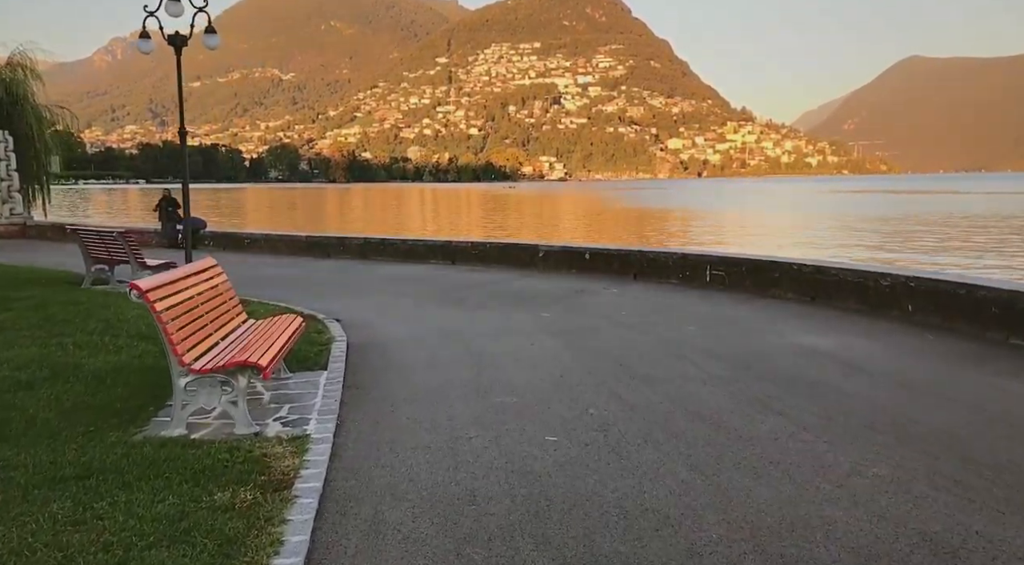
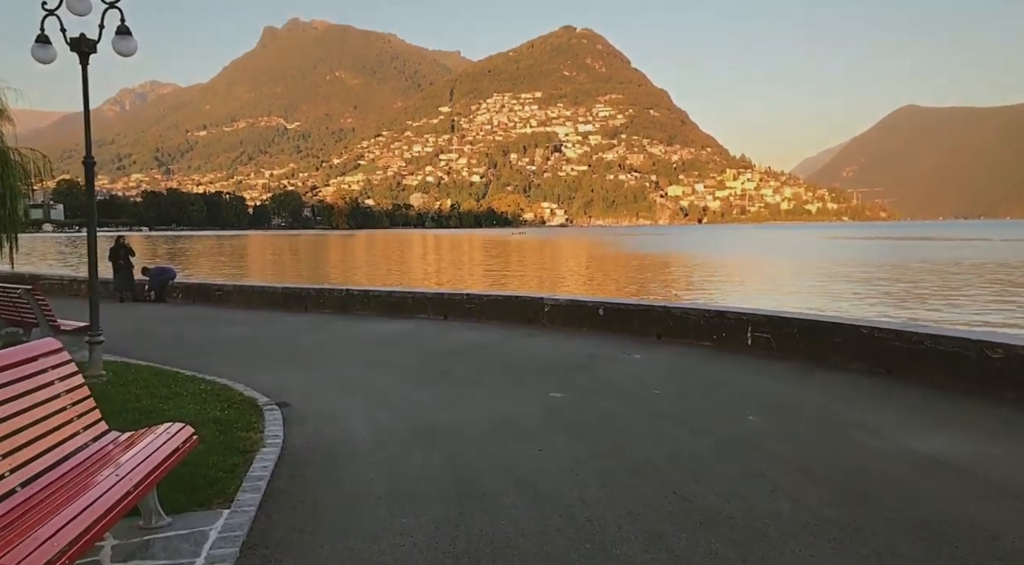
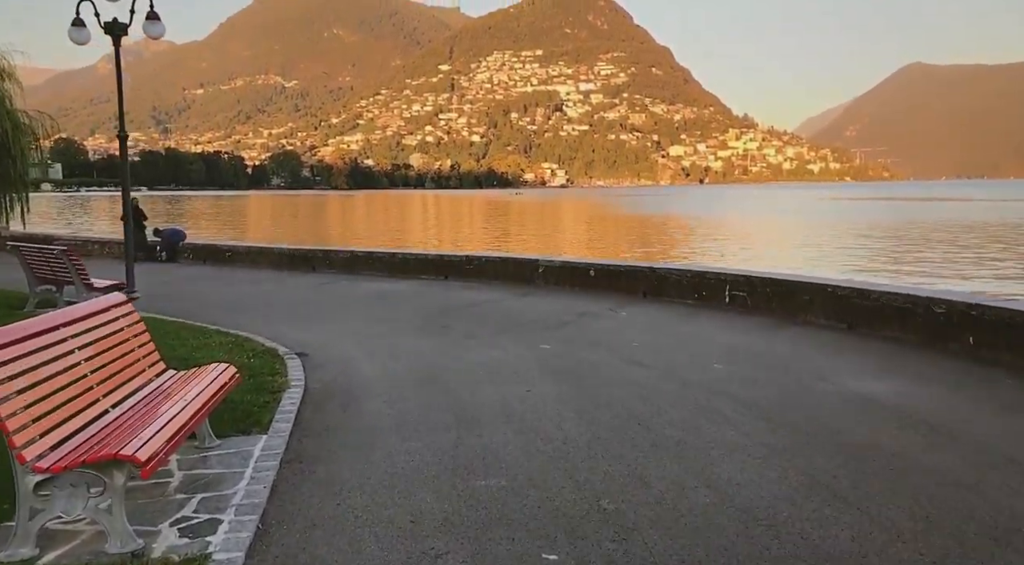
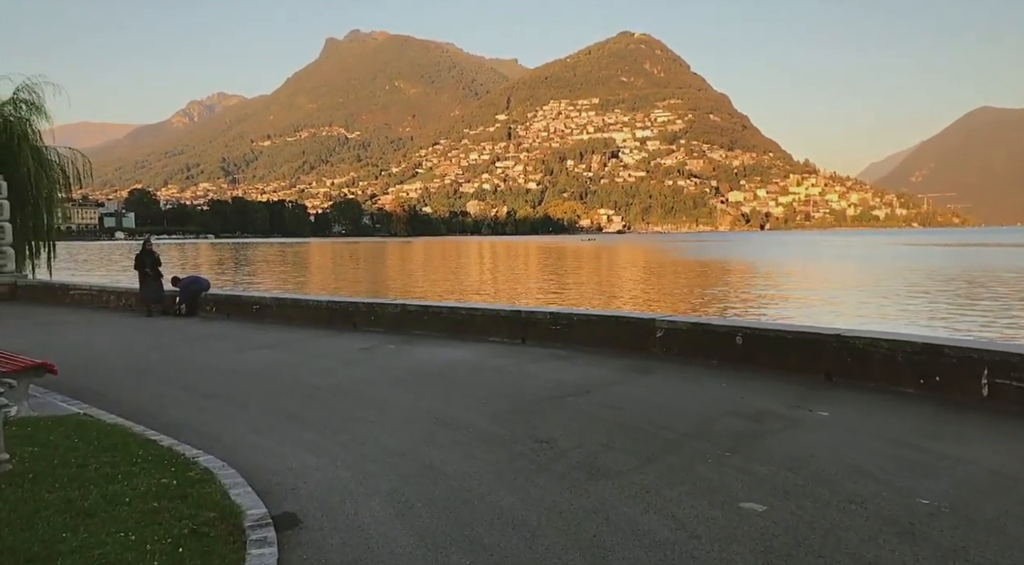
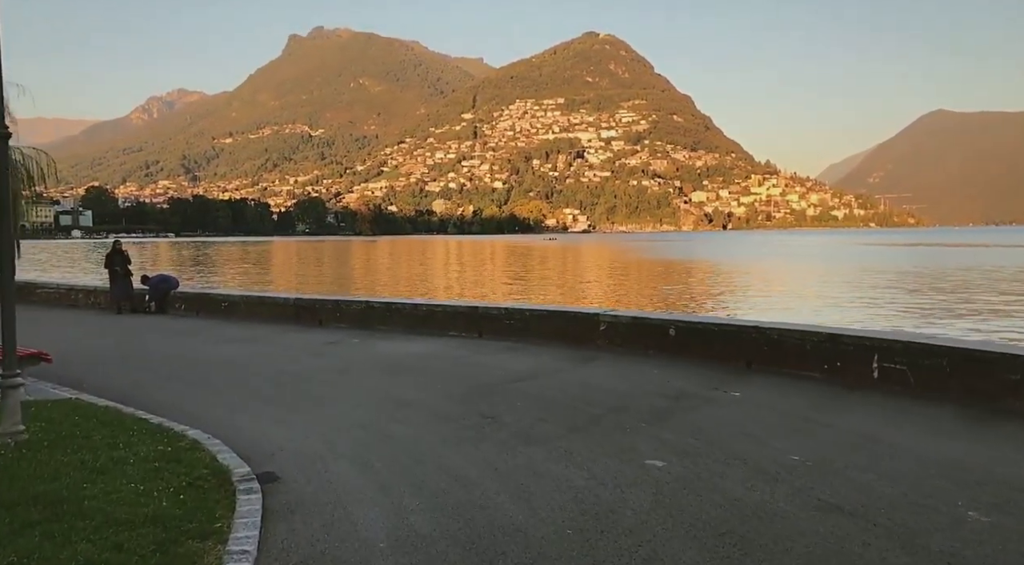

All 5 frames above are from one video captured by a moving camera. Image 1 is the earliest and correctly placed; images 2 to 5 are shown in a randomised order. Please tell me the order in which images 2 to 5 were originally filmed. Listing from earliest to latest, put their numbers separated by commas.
3, 2, 5, 4
